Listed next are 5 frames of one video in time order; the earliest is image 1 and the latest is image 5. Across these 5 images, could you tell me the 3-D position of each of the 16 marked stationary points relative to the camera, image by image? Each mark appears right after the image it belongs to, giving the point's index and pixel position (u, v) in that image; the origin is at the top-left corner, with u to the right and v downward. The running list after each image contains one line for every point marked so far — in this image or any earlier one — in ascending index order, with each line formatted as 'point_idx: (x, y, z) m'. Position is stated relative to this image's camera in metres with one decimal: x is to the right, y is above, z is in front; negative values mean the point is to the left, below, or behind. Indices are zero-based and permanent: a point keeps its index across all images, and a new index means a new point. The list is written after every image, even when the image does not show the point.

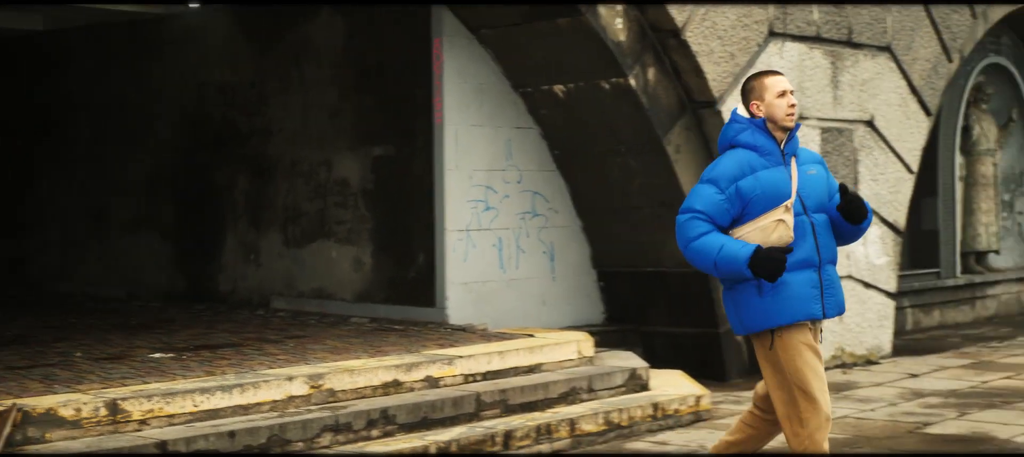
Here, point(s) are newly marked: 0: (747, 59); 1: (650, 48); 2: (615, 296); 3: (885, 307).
0: (+1.1, +0.8, +7.6) m
1: (+0.6, +0.8, +7.2) m
2: (+0.5, -0.3, +8.1) m
3: (+2.0, -0.4, +8.6) m
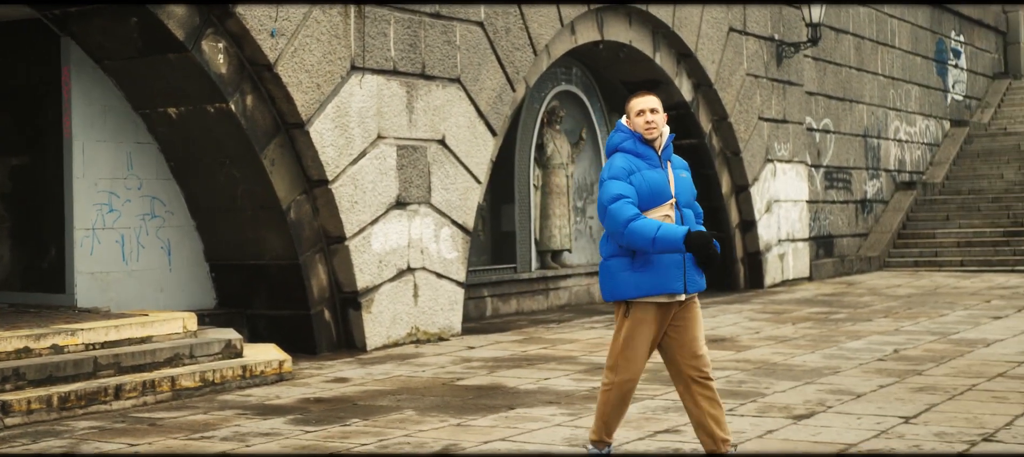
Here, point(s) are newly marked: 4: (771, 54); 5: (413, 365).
0: (-1.1, +0.8, +9.2) m
1: (-1.5, +0.8, +8.8) m
2: (-1.7, -0.3, +9.6) m
3: (-0.4, -0.4, +10.4) m
4: (+2.6, +1.7, +16.0) m
5: (-0.5, -0.7, +8.8) m
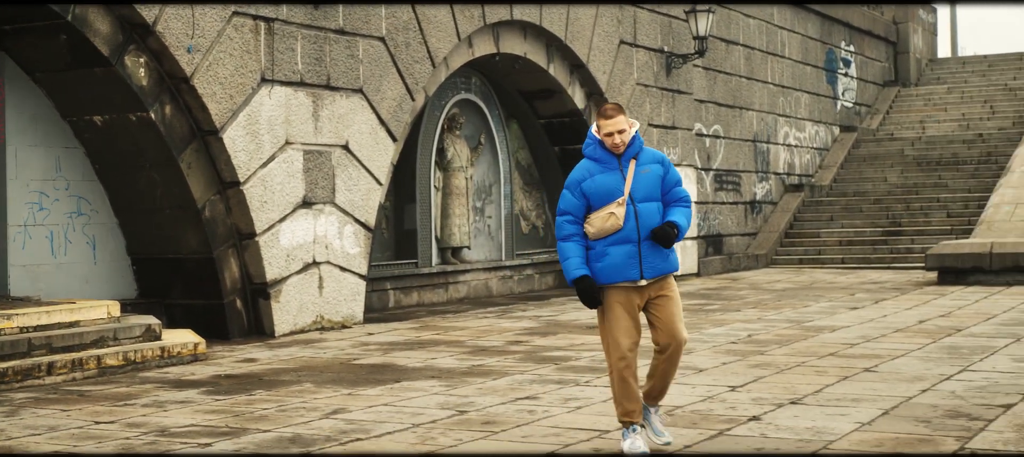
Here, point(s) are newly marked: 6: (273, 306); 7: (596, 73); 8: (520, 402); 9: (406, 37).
0: (-1.7, +0.8, +10.2) m
1: (-2.1, +0.8, +9.8) m
2: (-2.4, -0.3, +10.5) m
3: (-1.1, -0.4, +11.4) m
4: (+1.6, +1.8, +17.1) m
5: (-1.2, -0.7, +9.7) m
6: (-1.6, -0.5, +10.4) m
7: (+0.8, +1.5, +15.5) m
8: (0.0, -0.8, +7.1) m
9: (-0.8, +1.4, +12.1) m
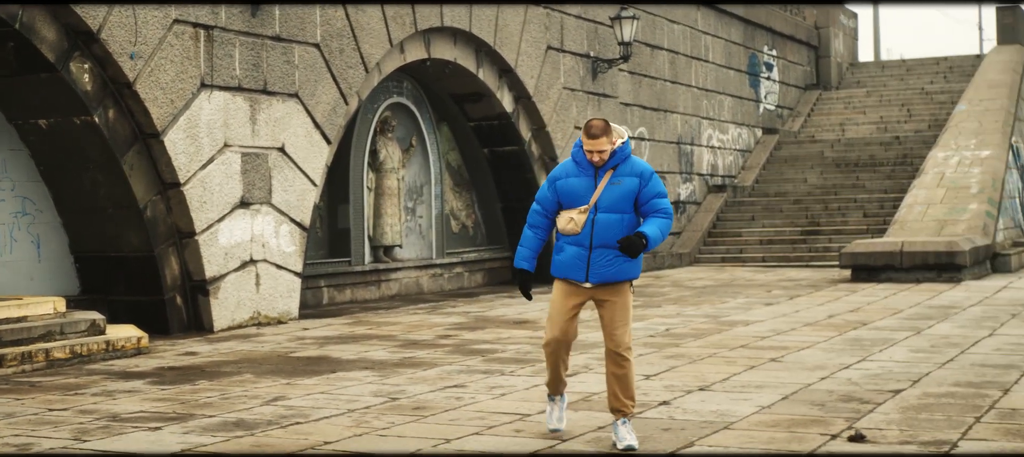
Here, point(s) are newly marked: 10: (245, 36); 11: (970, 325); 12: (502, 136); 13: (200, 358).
0: (-2.2, +0.8, +10.6) m
1: (-2.6, +0.8, +10.2) m
2: (-2.9, -0.3, +10.9) m
3: (-1.6, -0.4, +11.9) m
4: (+0.8, +1.8, +17.7) m
5: (-1.7, -0.7, +10.2) m
6: (-2.0, -0.5, +10.8) m
7: (+0.1, +1.5, +16.0) m
8: (-0.3, -0.8, +7.6) m
9: (-1.4, +1.5, +12.6) m
10: (-1.9, +1.4, +11.3) m
11: (+3.2, -0.7, +11.2) m
12: (-0.1, +0.9, +16.4) m
13: (-1.8, -0.7, +9.2) m
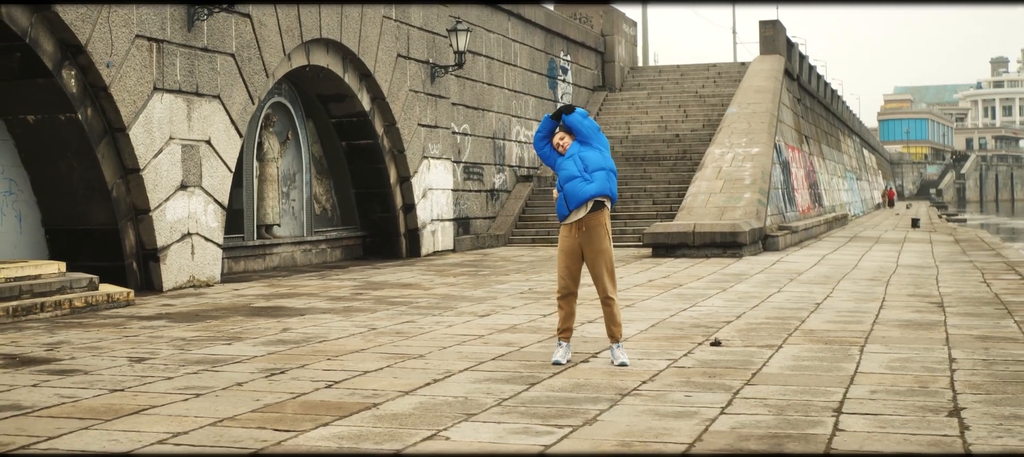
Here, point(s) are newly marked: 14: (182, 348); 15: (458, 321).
0: (-3.0, +1.0, +13.0) m
1: (-3.3, +1.0, +12.4) m
2: (-3.8, -0.1, +13.1) m
3: (-2.6, -0.2, +14.3) m
4: (-1.1, +2.0, +20.4) m
5: (-2.4, -0.6, +12.6) m
6: (-2.9, -0.3, +13.2) m
7: (-1.5, +1.7, +18.6) m
8: (-0.7, -0.6, +10.2) m
9: (-2.5, +1.6, +15.0) m
10: (-2.8, +1.5, +13.7) m
11: (+2.2, -0.5, +14.4) m
12: (-1.8, +1.2, +19.0) m
13: (-2.4, -0.6, +11.6) m
14: (-1.8, -0.6, +8.5) m
15: (-0.4, -0.6, +10.4) m
